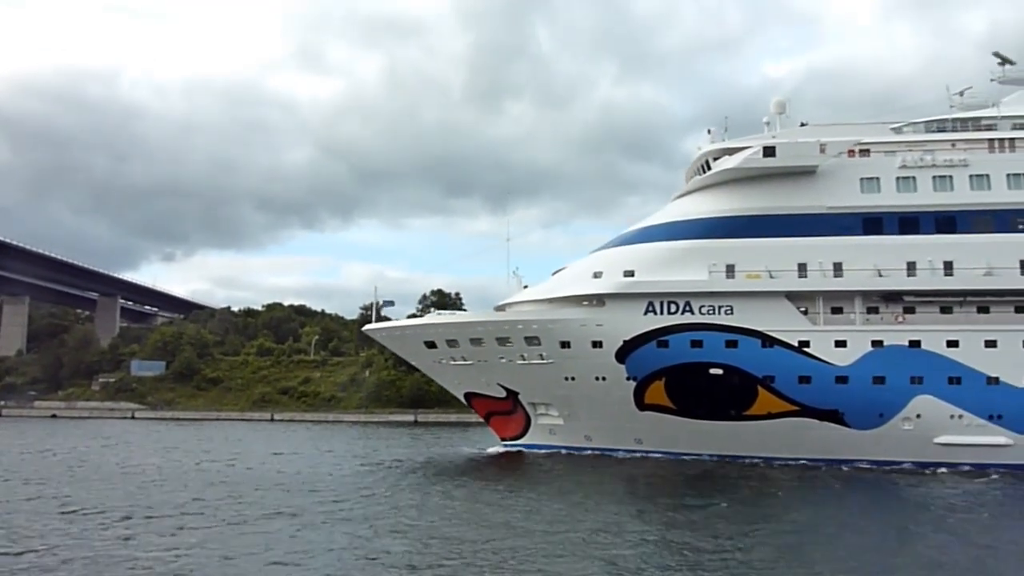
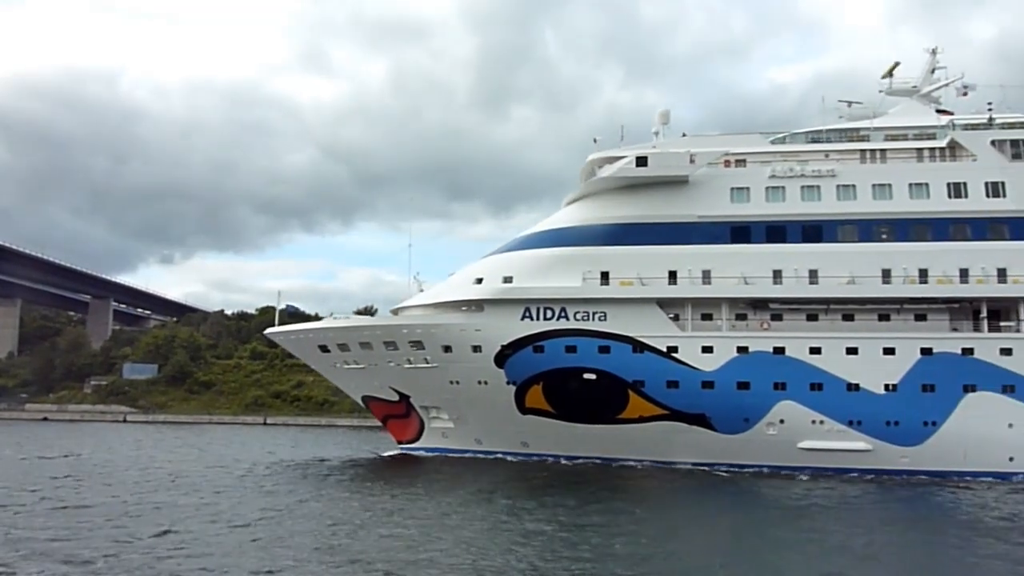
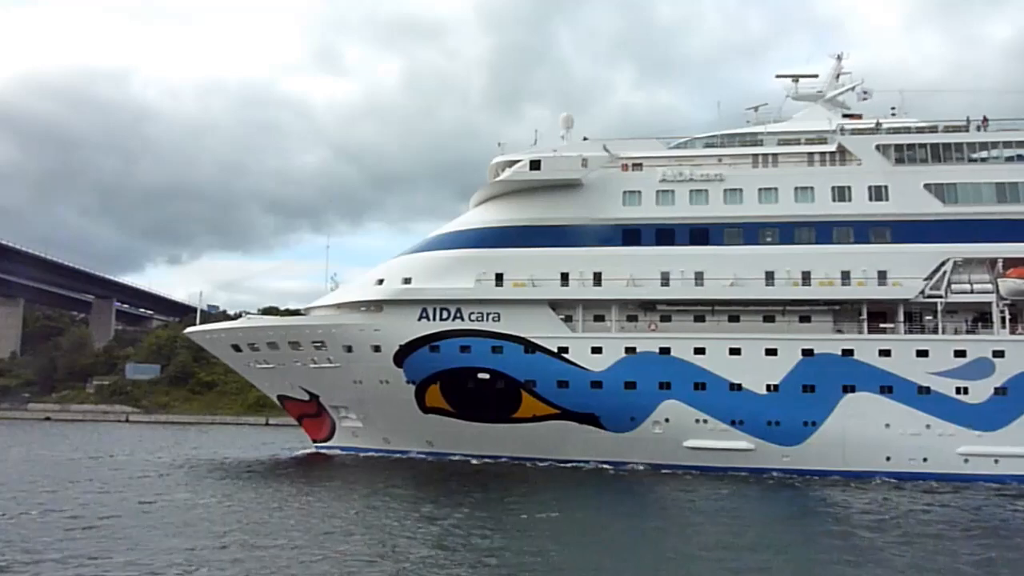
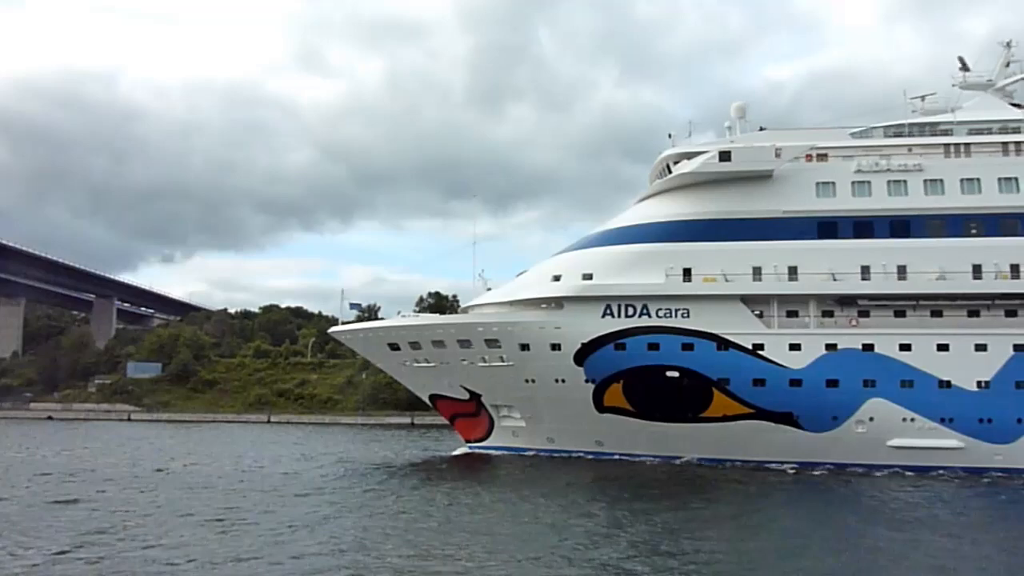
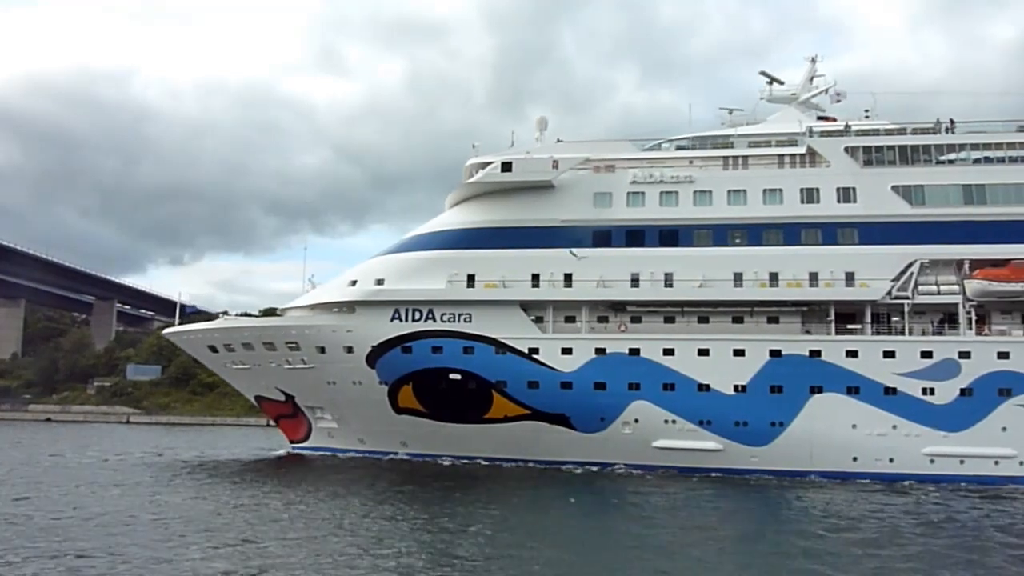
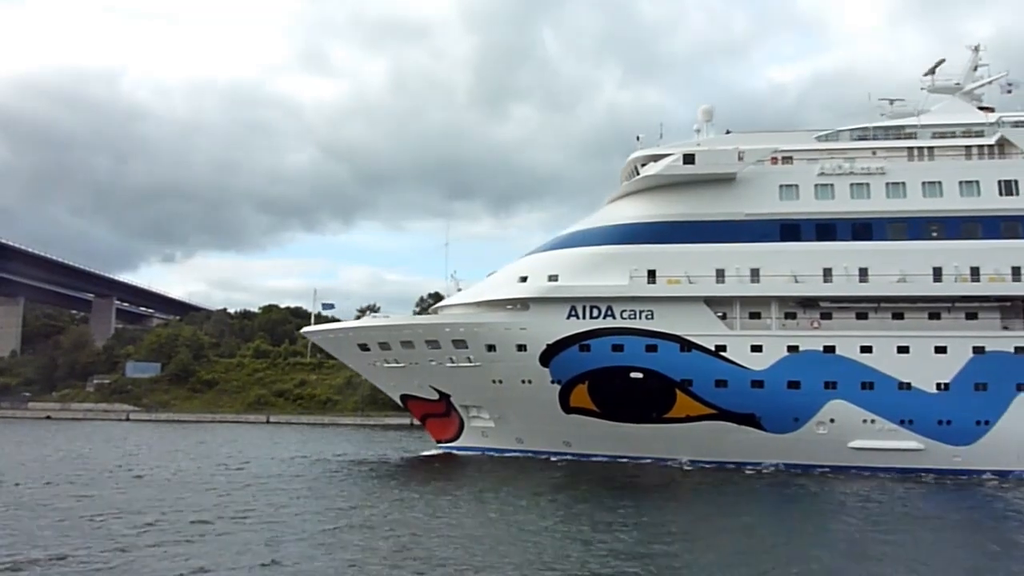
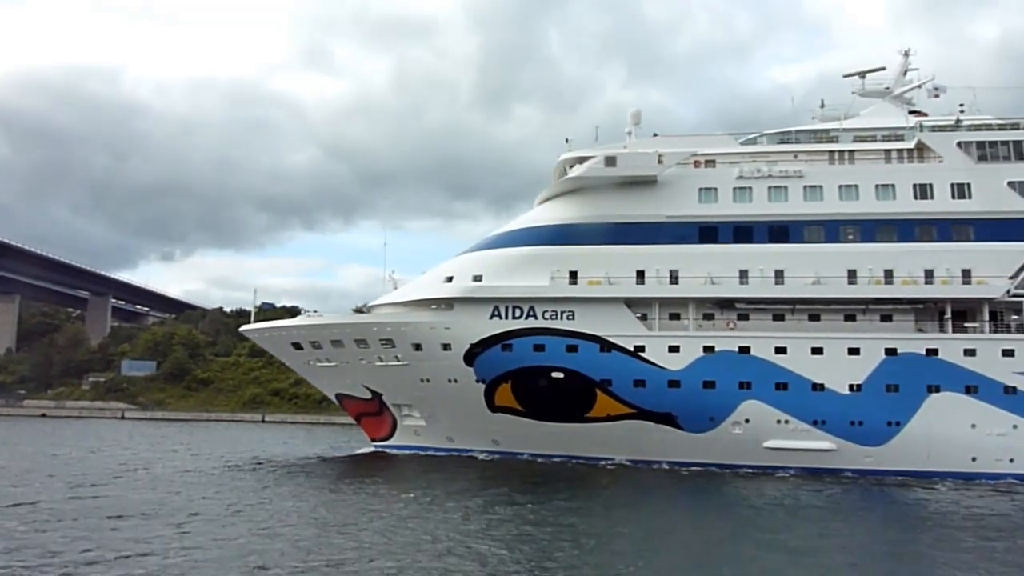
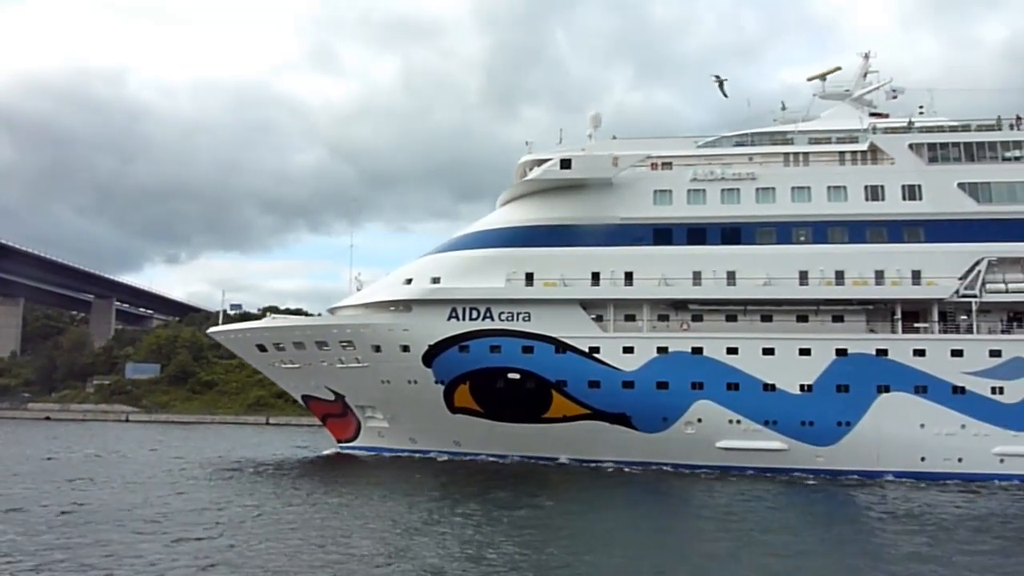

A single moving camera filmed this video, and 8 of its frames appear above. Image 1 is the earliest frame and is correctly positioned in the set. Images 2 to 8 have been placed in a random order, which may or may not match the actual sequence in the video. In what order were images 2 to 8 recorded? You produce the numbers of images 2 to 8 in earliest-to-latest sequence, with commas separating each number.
4, 6, 2, 7, 8, 3, 5
